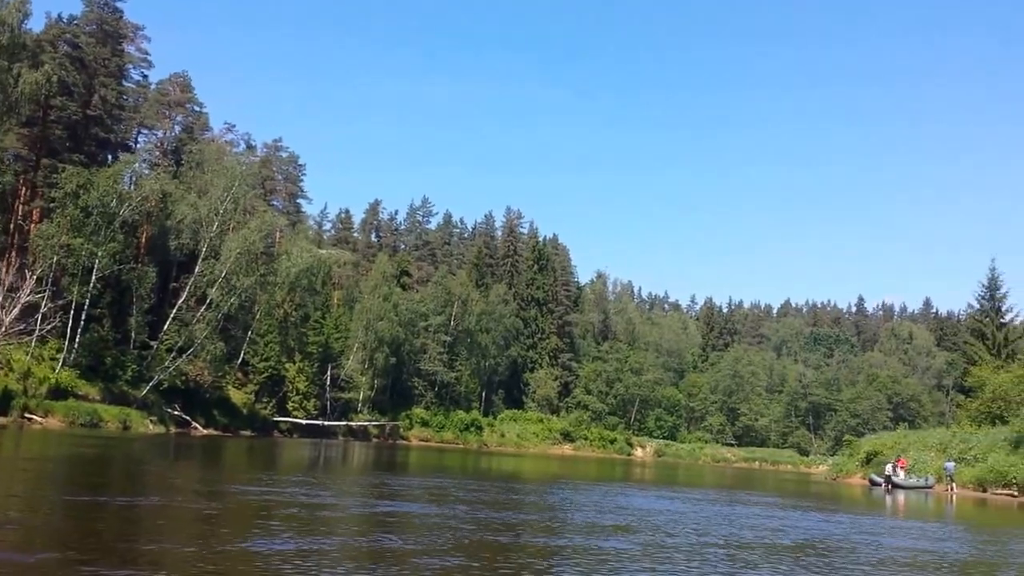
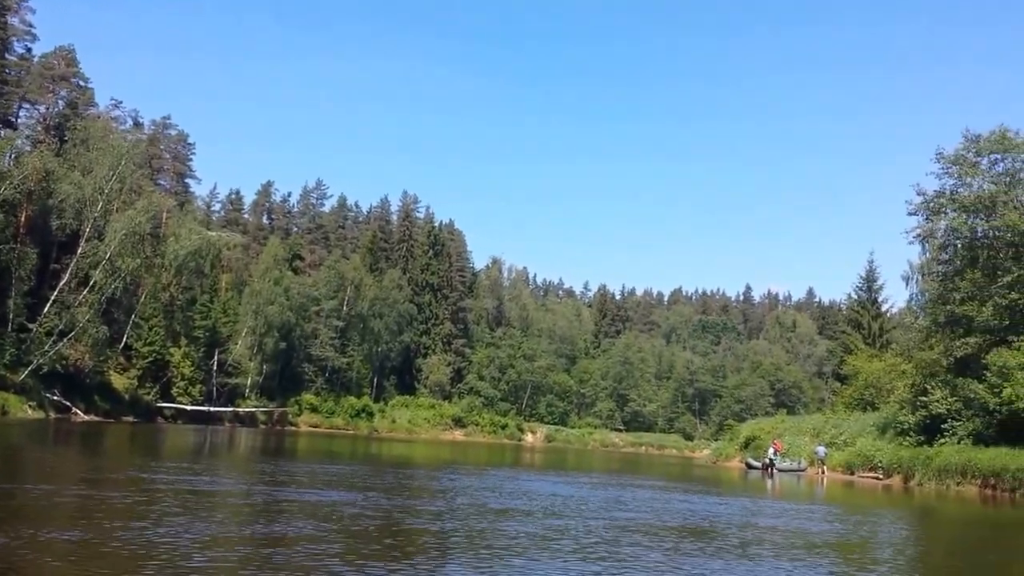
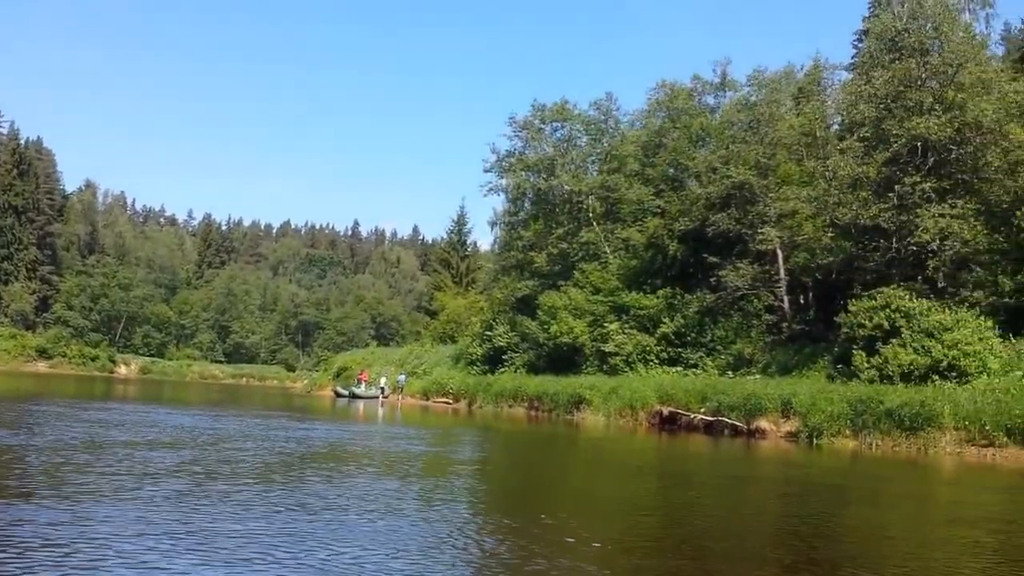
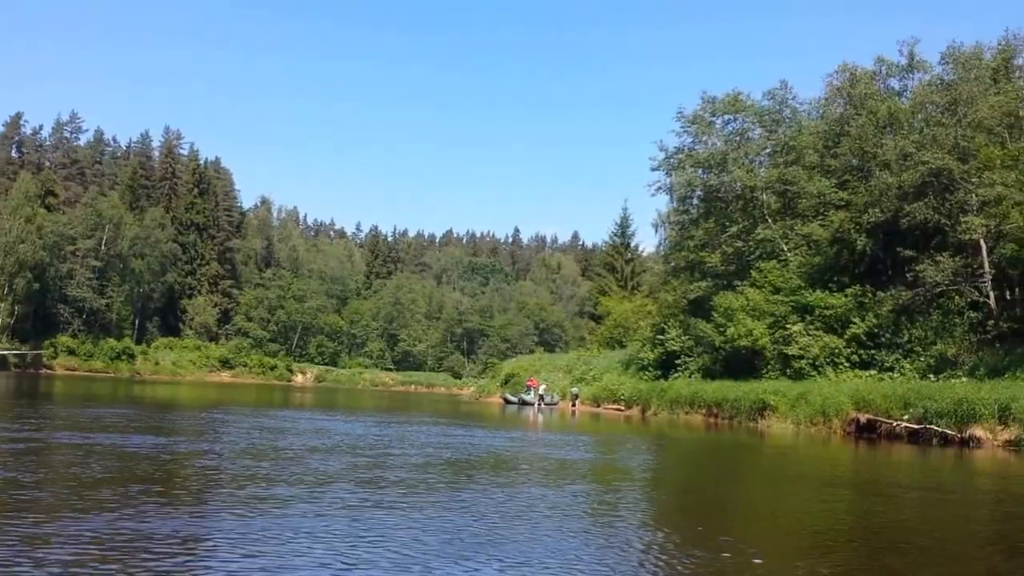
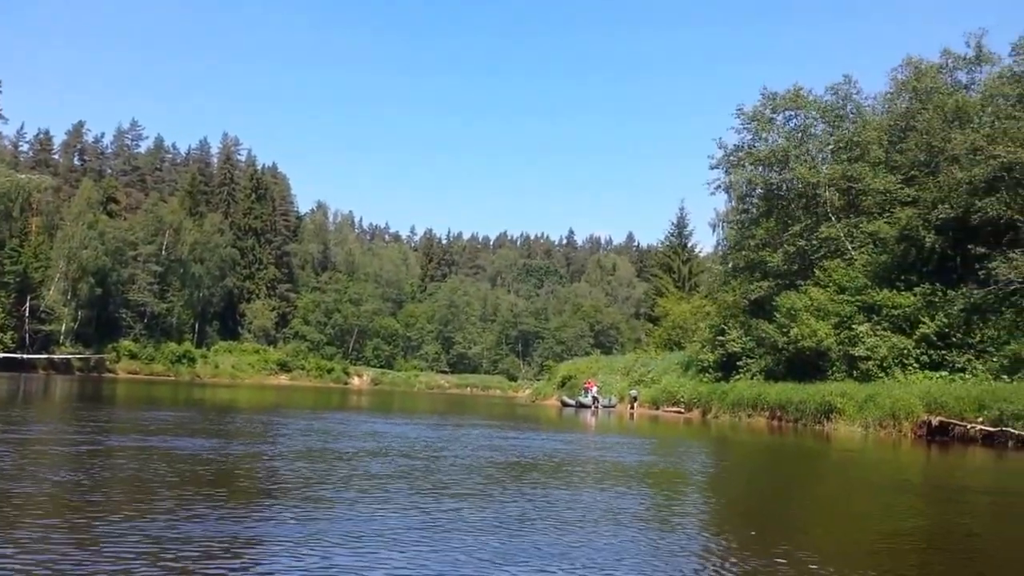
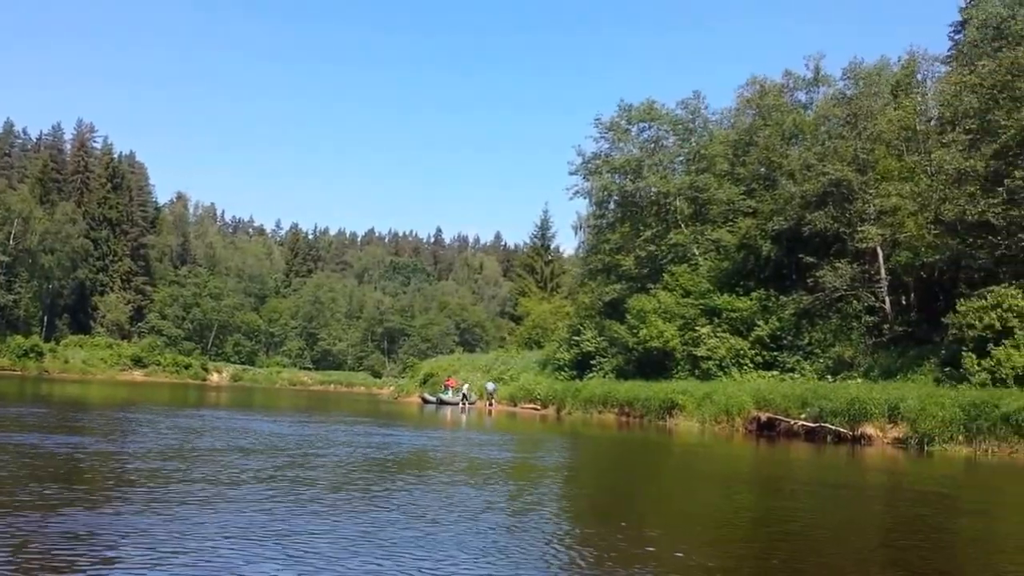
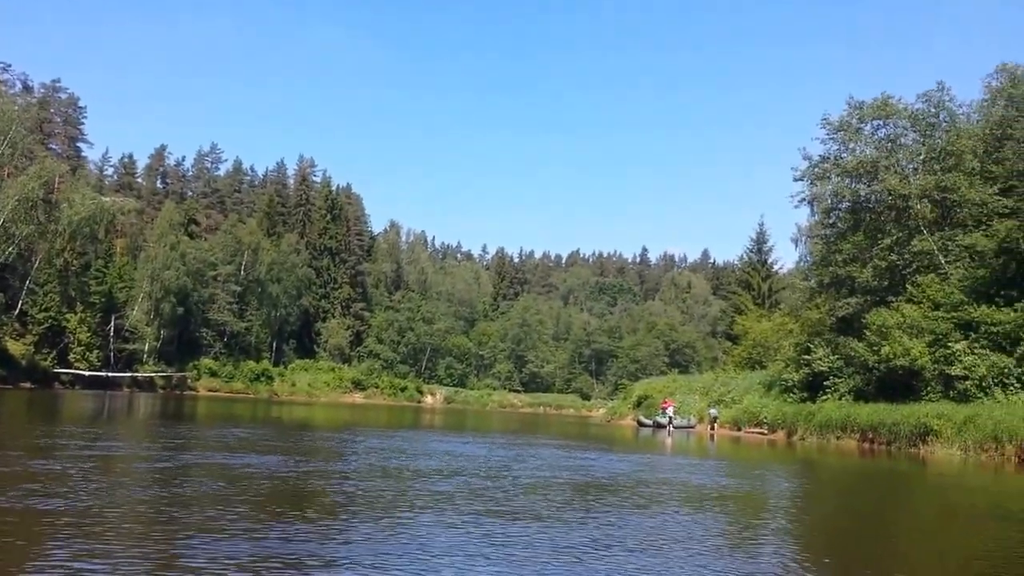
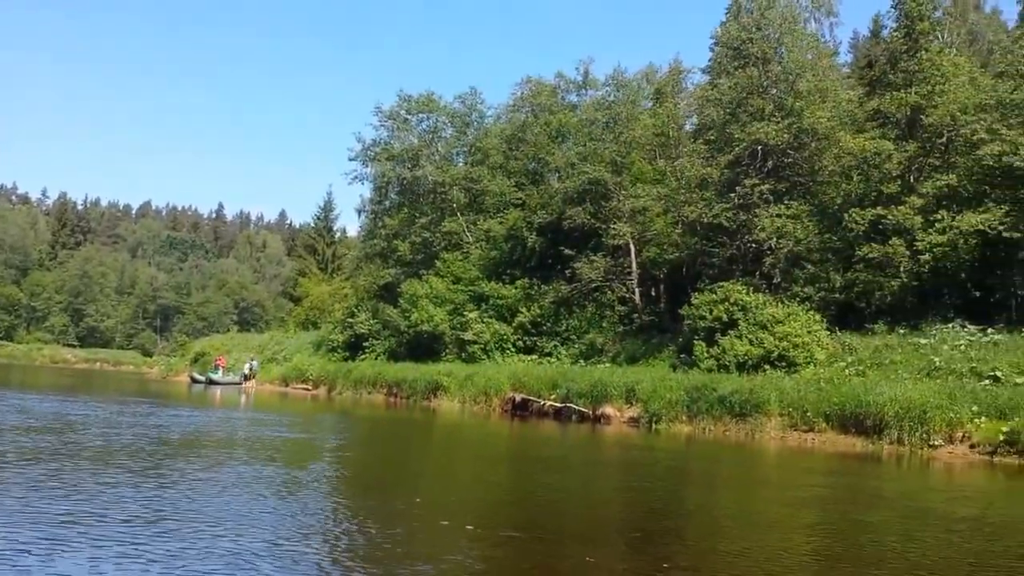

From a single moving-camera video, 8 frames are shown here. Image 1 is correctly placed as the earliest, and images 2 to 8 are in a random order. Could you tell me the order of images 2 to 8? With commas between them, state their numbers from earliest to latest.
2, 7, 5, 4, 6, 3, 8
